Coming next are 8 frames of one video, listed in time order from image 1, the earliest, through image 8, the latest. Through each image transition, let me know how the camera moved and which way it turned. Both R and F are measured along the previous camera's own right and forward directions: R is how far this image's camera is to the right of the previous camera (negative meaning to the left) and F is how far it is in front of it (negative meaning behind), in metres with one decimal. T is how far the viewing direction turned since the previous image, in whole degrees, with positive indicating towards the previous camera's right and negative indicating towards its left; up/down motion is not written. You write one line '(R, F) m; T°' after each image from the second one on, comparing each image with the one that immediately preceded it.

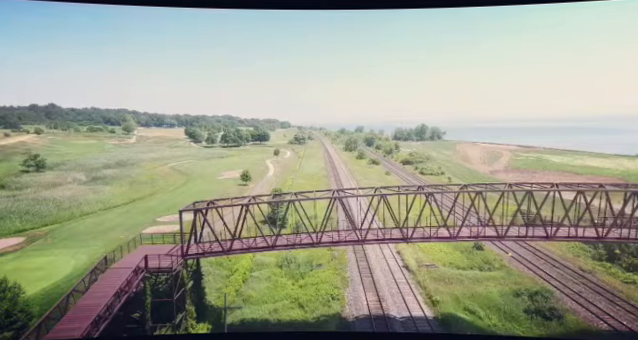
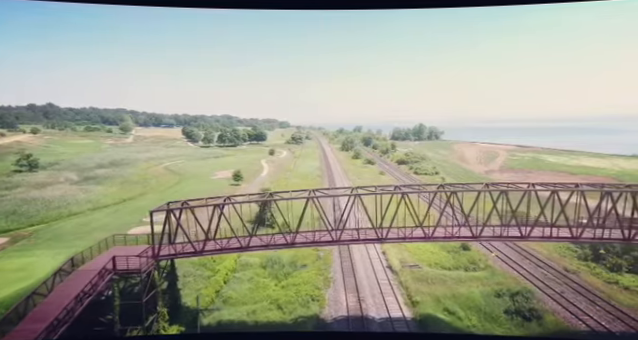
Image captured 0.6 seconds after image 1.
(+0.2, 0.0) m; 0°
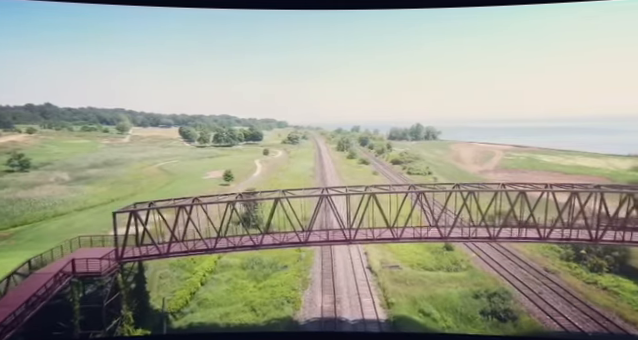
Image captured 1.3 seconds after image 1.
(+0.2, 0.0) m; +1°
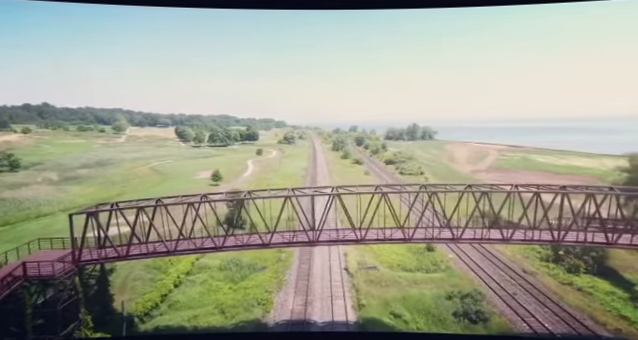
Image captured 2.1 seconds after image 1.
(+0.3, 0.0) m; +1°
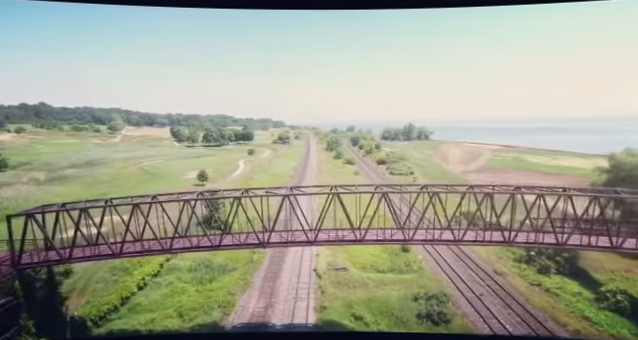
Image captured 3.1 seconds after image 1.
(+0.4, +0.1) m; +1°
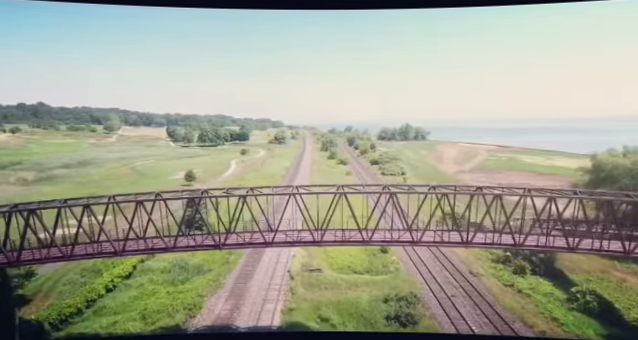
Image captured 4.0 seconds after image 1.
(+0.3, 0.0) m; +1°
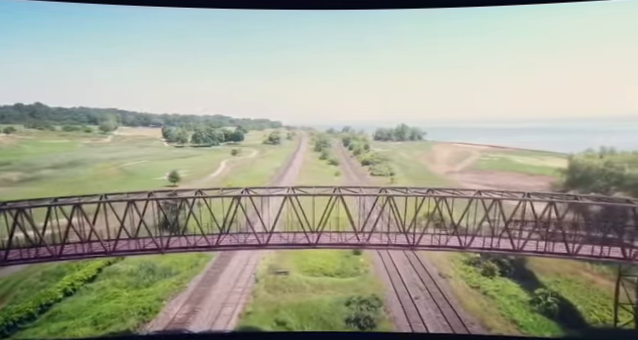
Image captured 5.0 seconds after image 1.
(+0.4, 0.0) m; +1°
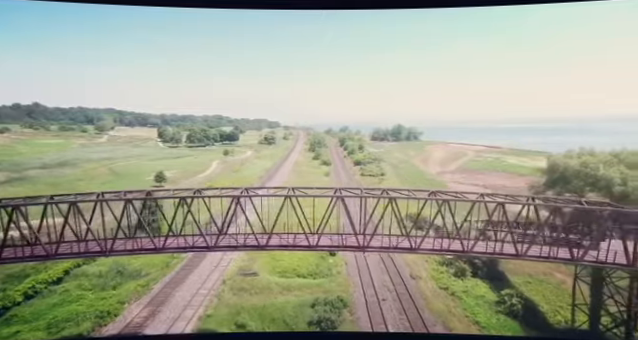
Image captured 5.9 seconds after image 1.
(+0.4, 0.0) m; +1°
